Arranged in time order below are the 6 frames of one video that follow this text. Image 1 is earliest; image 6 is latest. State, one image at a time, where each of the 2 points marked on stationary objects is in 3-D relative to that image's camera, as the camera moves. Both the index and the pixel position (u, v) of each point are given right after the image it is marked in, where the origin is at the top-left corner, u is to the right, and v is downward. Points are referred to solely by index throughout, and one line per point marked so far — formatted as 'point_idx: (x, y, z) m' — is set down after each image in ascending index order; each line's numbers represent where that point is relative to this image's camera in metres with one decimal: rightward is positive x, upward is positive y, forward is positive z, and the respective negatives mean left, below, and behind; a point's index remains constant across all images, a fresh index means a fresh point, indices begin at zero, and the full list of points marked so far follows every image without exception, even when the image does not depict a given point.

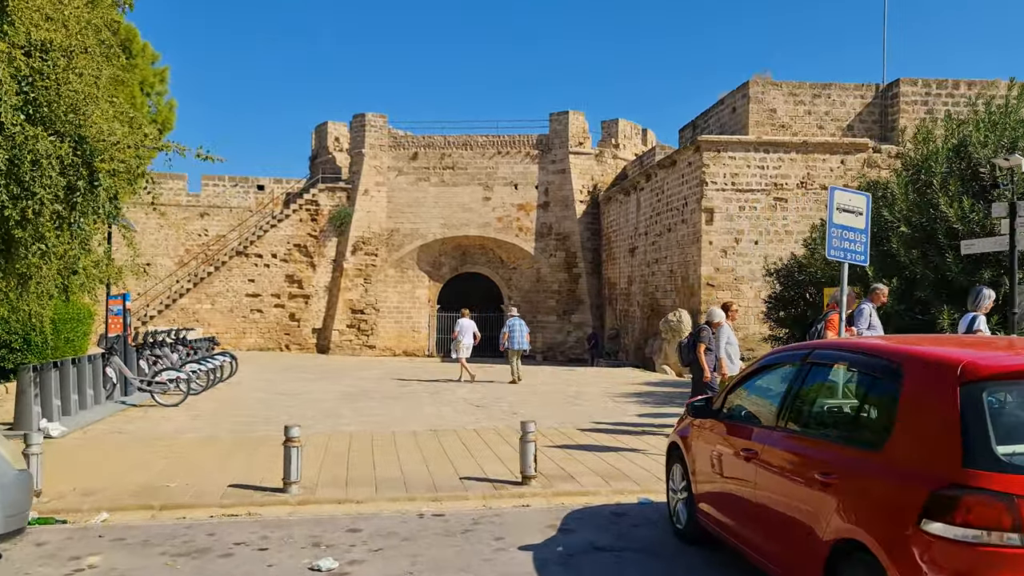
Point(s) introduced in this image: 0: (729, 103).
0: (+4.4, +3.7, +18.4) m
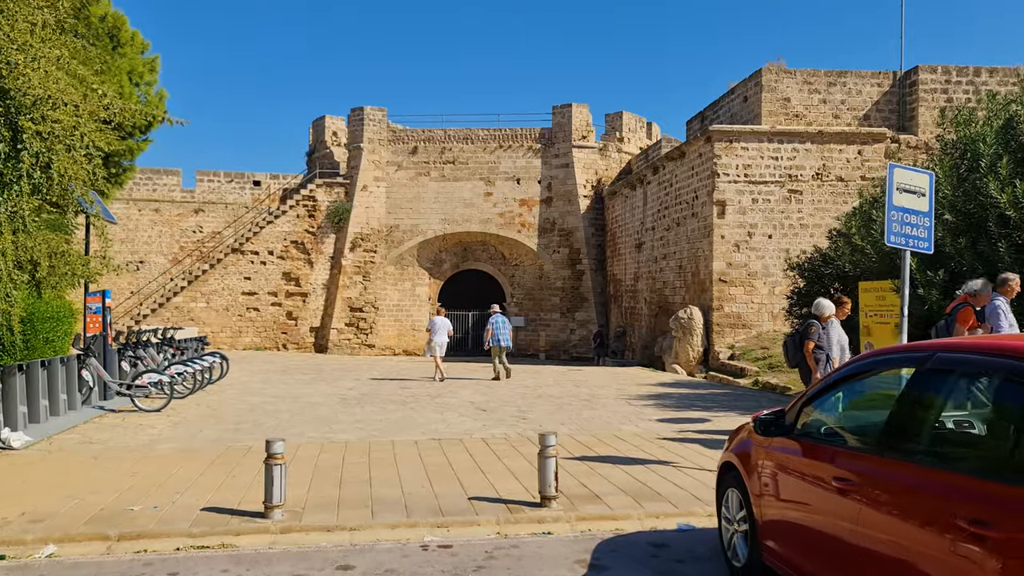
0: (+4.4, +3.8, +17.7) m
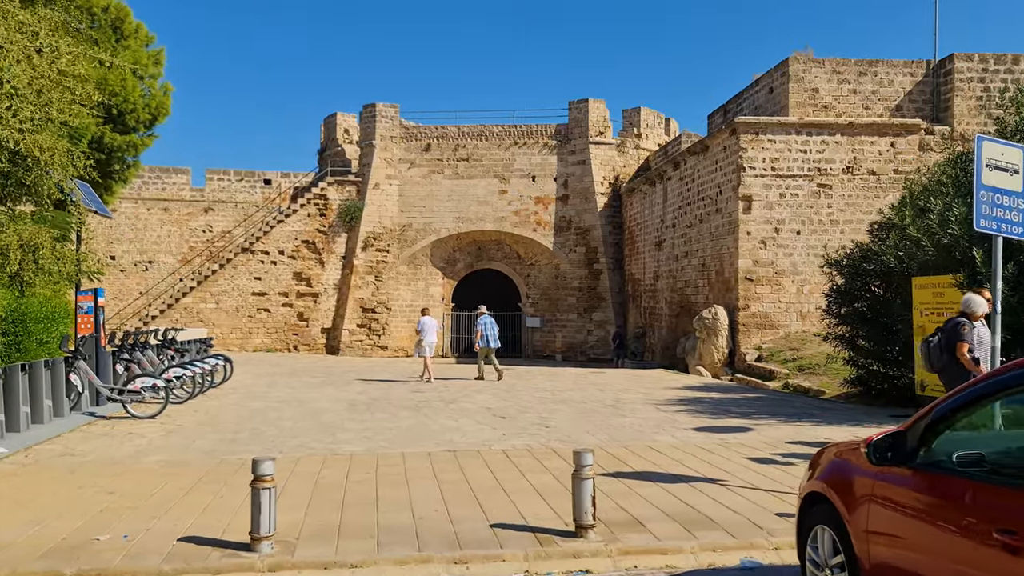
0: (+4.8, +3.8, +17.0) m
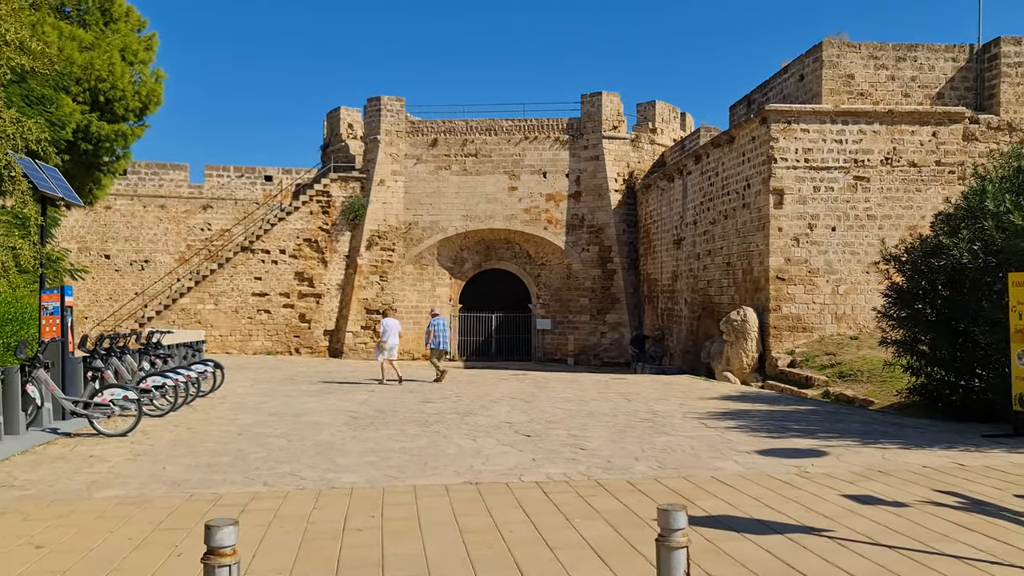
0: (+5.0, +3.8, +15.9) m
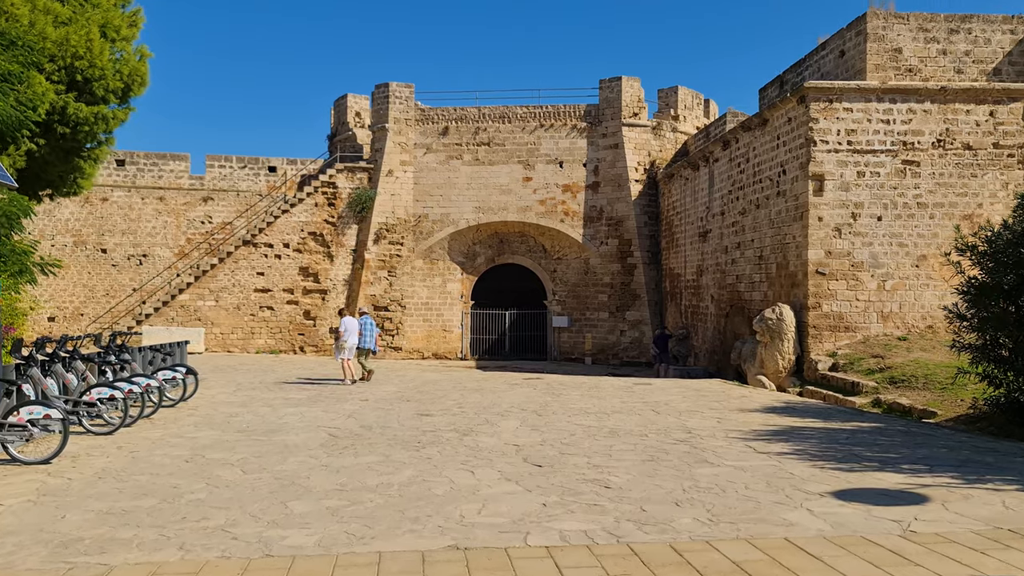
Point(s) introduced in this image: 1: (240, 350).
0: (+5.2, +3.9, +14.5) m
1: (-5.7, -1.3, +18.4) m
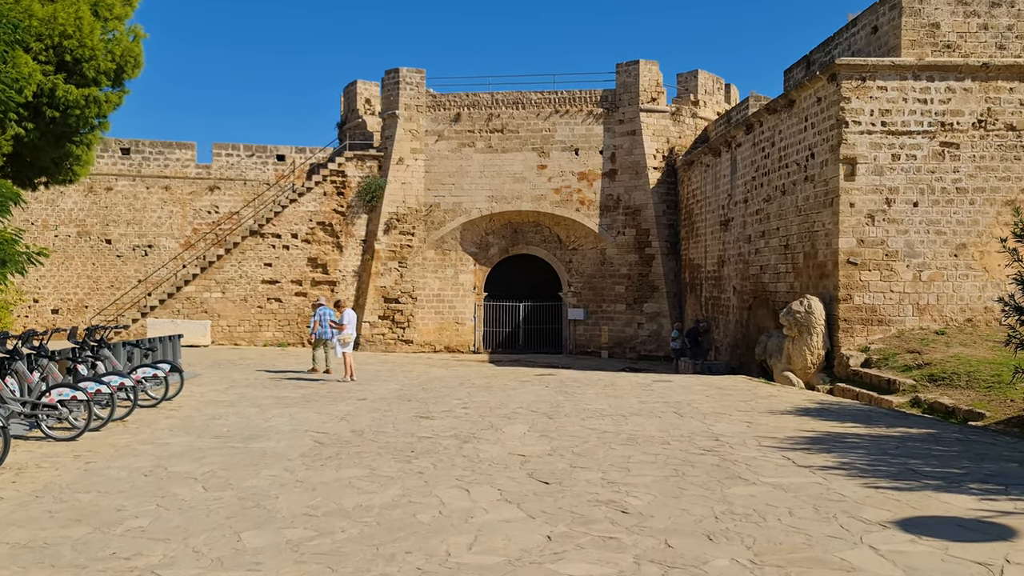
0: (+5.4, +4.0, +13.6) m
1: (-5.4, -1.1, +17.8) m
